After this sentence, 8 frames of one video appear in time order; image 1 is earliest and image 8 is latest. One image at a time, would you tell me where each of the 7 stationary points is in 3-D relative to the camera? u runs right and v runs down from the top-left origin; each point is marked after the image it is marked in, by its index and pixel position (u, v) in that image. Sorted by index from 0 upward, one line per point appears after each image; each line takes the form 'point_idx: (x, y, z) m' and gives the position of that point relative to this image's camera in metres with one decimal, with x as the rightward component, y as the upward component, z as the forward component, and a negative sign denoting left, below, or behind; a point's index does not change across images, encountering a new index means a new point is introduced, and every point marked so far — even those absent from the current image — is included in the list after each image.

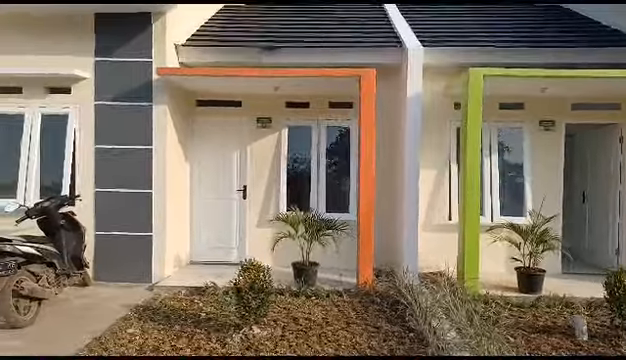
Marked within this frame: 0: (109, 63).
0: (-3.4, +2.0, +7.4) m
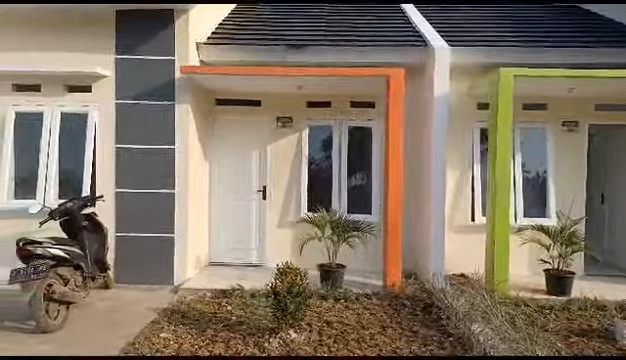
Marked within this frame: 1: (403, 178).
0: (-3.0, +2.0, +7.2) m
1: (+1.4, 0.0, +6.8) m
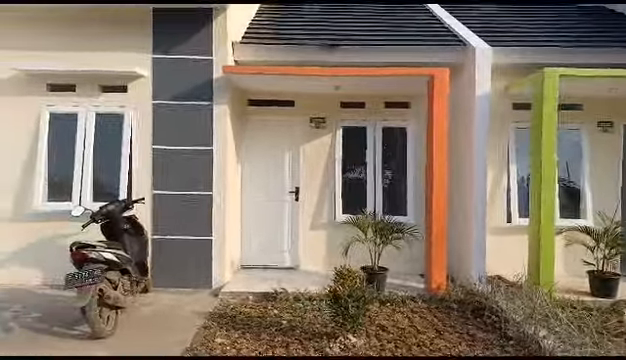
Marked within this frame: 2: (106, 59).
0: (-2.3, +1.9, +7.1) m
1: (+2.0, 0.0, +6.7) m
2: (-3.3, +1.9, +7.1) m
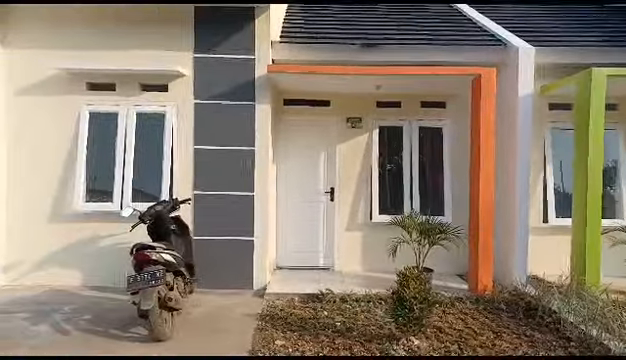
0: (-1.7, +1.9, +7.0) m
1: (+2.7, 0.0, +6.7) m
2: (-2.6, +1.9, +7.0) m
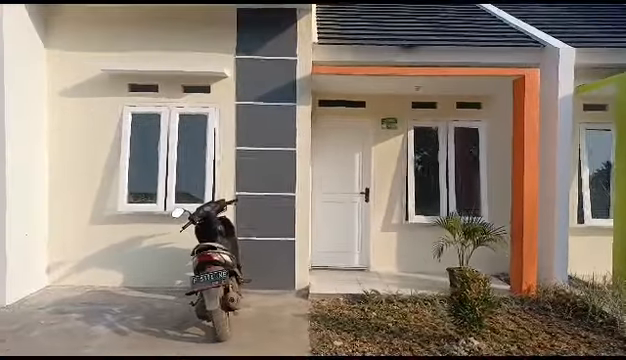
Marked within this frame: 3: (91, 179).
0: (-1.0, +1.9, +7.1) m
1: (+3.4, 0.0, +6.7) m
2: (-2.0, +1.9, +7.0) m
3: (-3.6, 0.0, +7.1) m
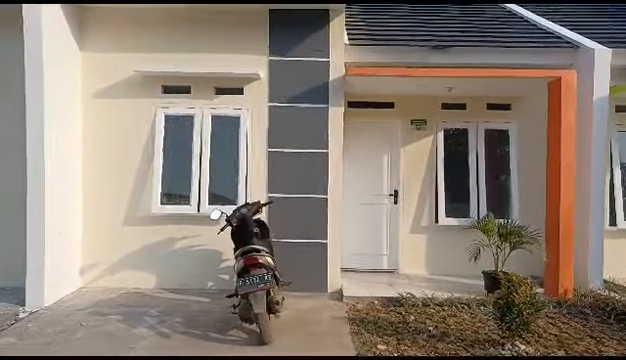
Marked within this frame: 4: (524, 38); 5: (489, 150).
0: (-0.5, +1.9, +7.0) m
1: (+3.9, -0.1, +6.6) m
2: (-1.4, +1.9, +7.0) m
3: (-3.0, 0.0, +7.1) m
4: (+3.7, +2.5, +7.7) m
5: (+3.3, +0.5, +8.2) m
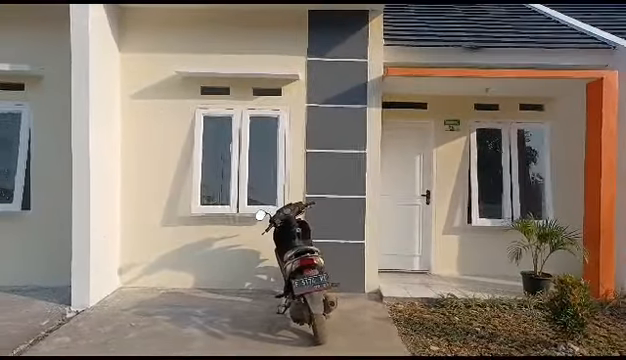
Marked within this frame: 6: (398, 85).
0: (+0.1, +1.9, +7.1) m
1: (+4.5, -0.1, +6.6) m
2: (-0.8, +1.9, +7.1) m
3: (-2.4, 0.0, +7.1) m
4: (+4.3, +2.5, +7.7) m
5: (+3.9, +0.5, +8.2) m
6: (+1.5, +1.6, +7.5) m
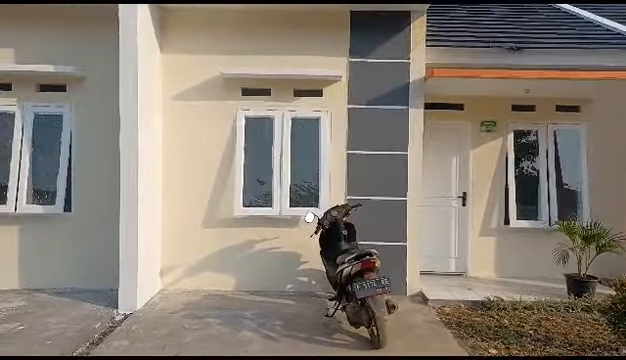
0: (+0.8, +1.8, +7.0) m
1: (+5.2, -0.1, +6.6) m
2: (-0.2, +1.9, +7.0) m
3: (-1.8, 0.0, +7.1) m
4: (+5.0, +2.4, +7.7) m
5: (+4.6, +0.5, +8.1) m
6: (+2.1, +1.6, +7.4) m
